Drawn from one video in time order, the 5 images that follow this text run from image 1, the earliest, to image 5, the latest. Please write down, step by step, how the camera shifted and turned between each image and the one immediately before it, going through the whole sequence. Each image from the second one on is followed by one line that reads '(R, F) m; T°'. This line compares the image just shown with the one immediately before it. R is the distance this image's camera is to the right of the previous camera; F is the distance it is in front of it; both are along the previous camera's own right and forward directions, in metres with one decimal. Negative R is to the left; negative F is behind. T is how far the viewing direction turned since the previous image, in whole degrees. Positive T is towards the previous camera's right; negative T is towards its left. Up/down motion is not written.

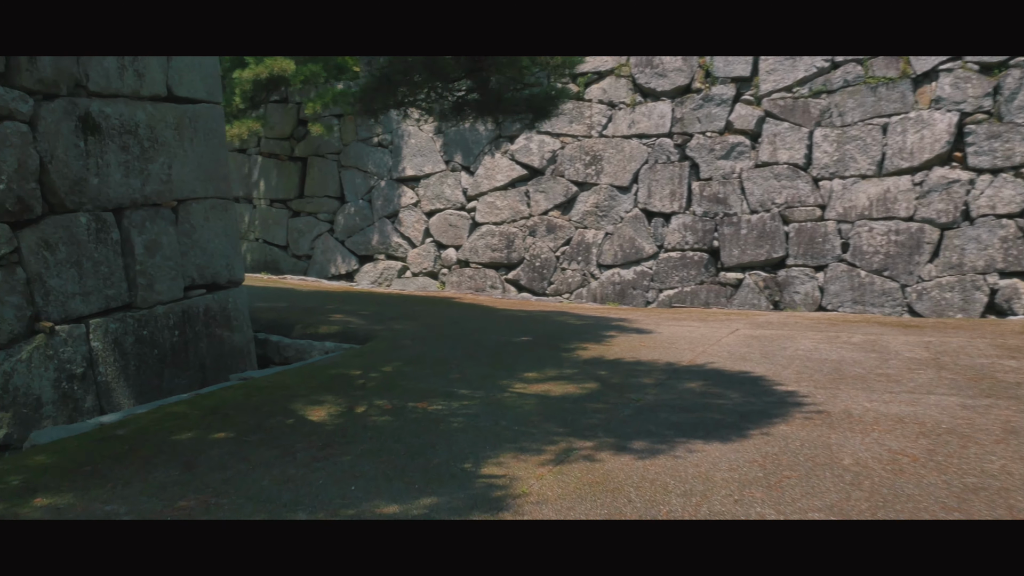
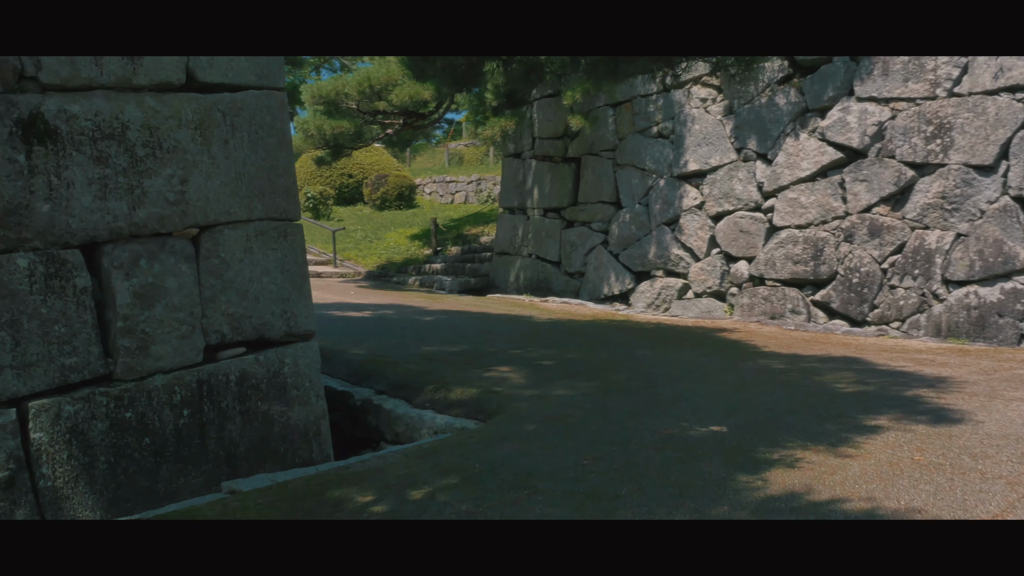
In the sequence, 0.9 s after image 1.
(+0.7, +2.1) m; -25°
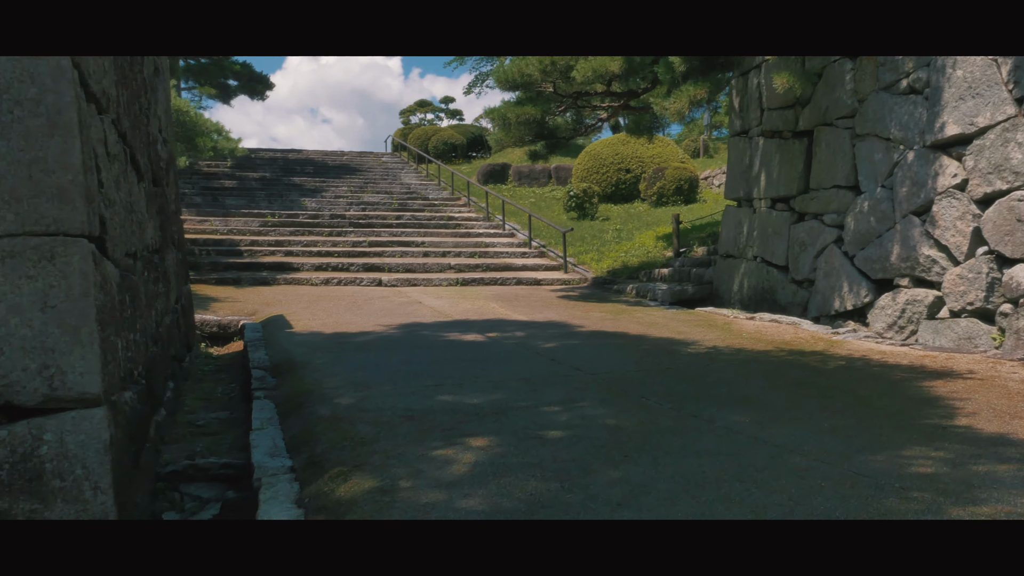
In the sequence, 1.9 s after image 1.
(+1.2, +1.7) m; -23°
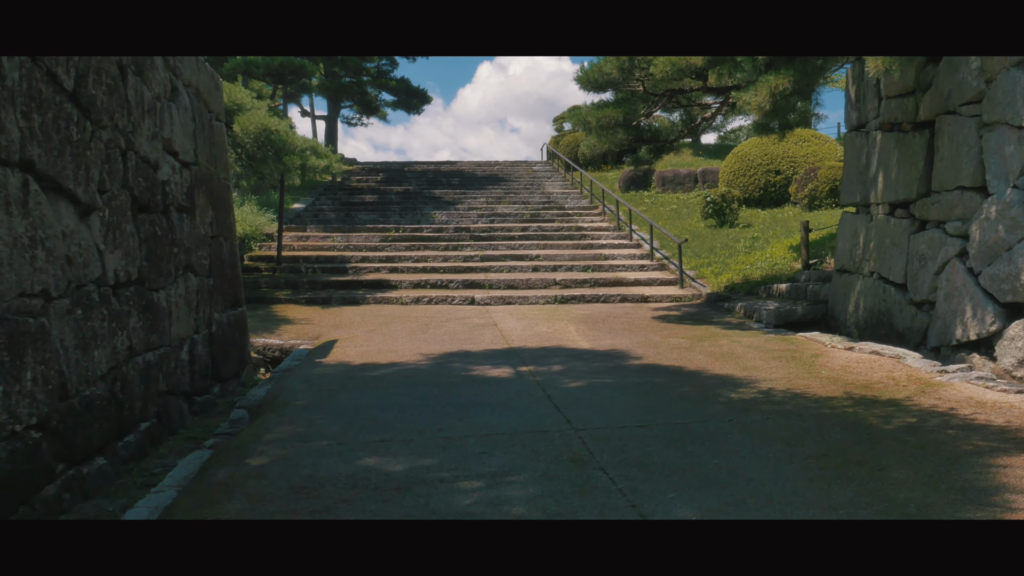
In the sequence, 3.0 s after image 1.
(+0.8, +0.8) m; -12°
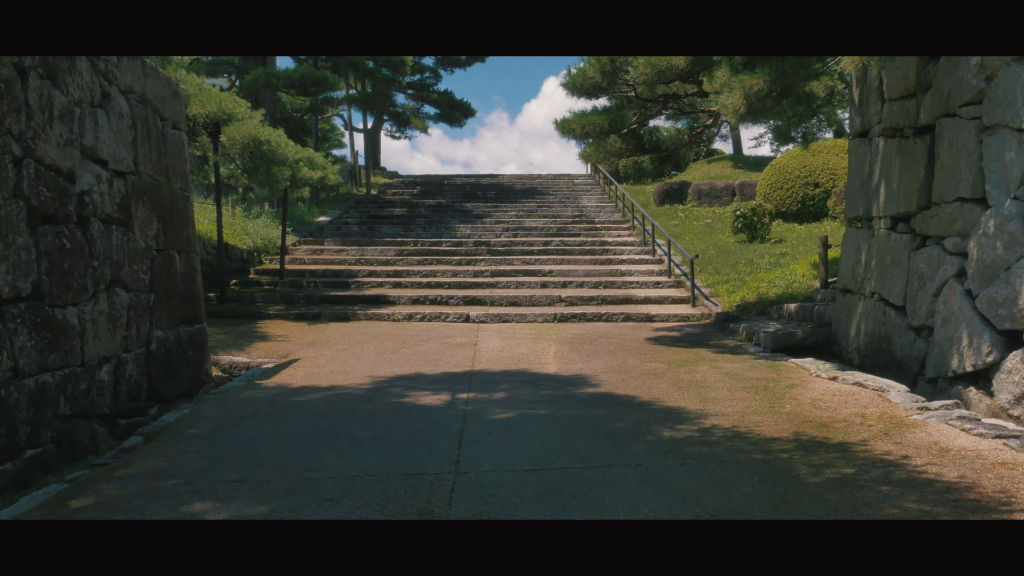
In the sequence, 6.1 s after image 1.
(+0.6, +0.4) m; -4°
